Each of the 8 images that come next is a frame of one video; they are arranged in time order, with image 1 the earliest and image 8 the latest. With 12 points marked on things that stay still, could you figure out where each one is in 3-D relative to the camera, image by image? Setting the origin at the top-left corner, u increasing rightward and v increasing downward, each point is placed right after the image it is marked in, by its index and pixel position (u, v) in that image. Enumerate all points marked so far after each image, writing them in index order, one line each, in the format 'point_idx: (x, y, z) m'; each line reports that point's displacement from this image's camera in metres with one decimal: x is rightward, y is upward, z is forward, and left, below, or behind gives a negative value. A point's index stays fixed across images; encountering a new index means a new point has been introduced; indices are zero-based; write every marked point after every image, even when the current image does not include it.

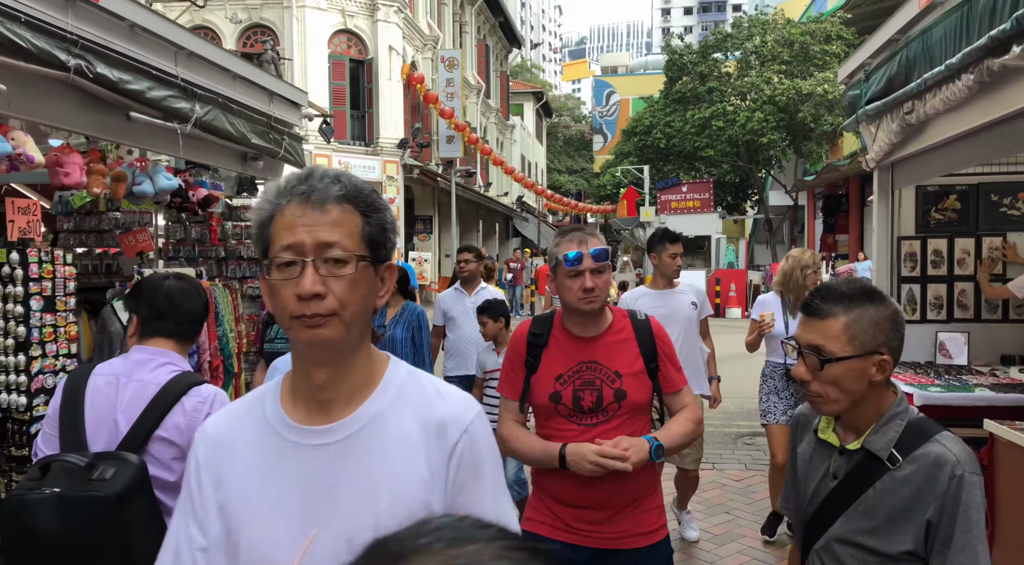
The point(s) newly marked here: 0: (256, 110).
0: (-1.8, +1.2, +6.1) m
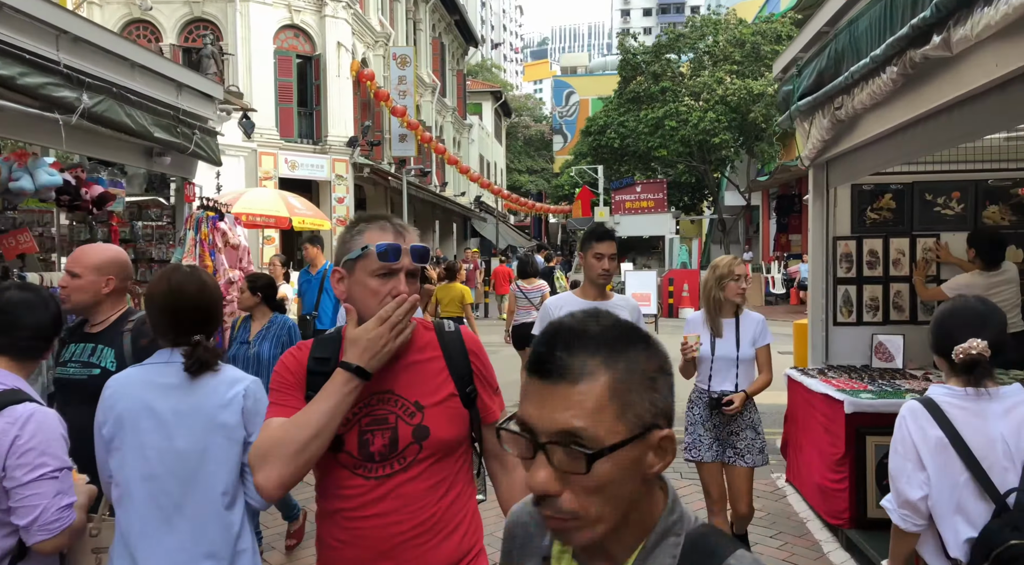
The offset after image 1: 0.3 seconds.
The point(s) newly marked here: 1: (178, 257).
0: (-2.3, +1.2, +5.7) m
1: (-2.4, +0.2, +6.3) m
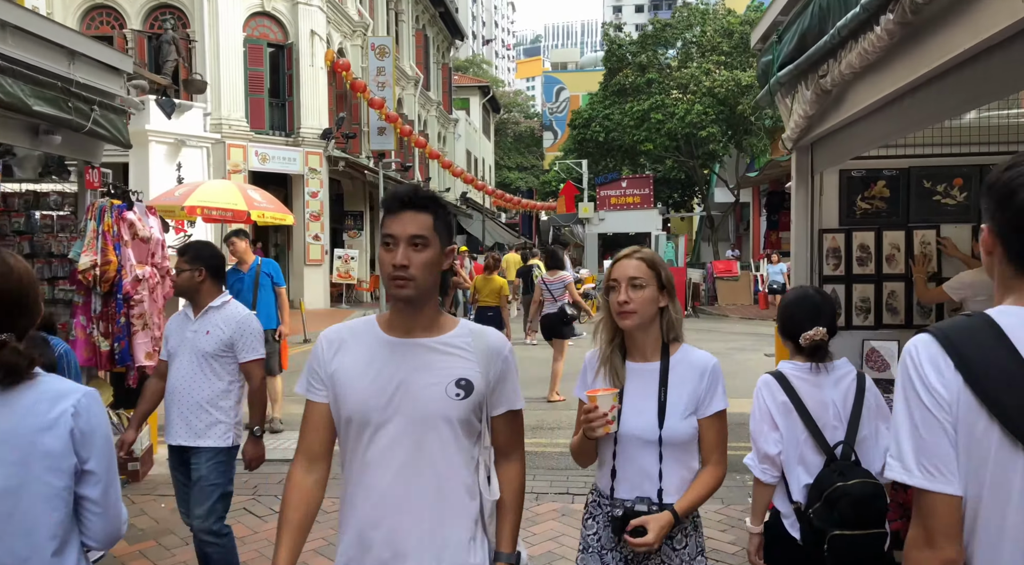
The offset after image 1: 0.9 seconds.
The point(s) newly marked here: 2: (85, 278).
0: (-2.6, +1.2, +4.9) m
1: (-2.7, +0.2, +5.6) m
2: (-2.7, 0.0, +5.5) m
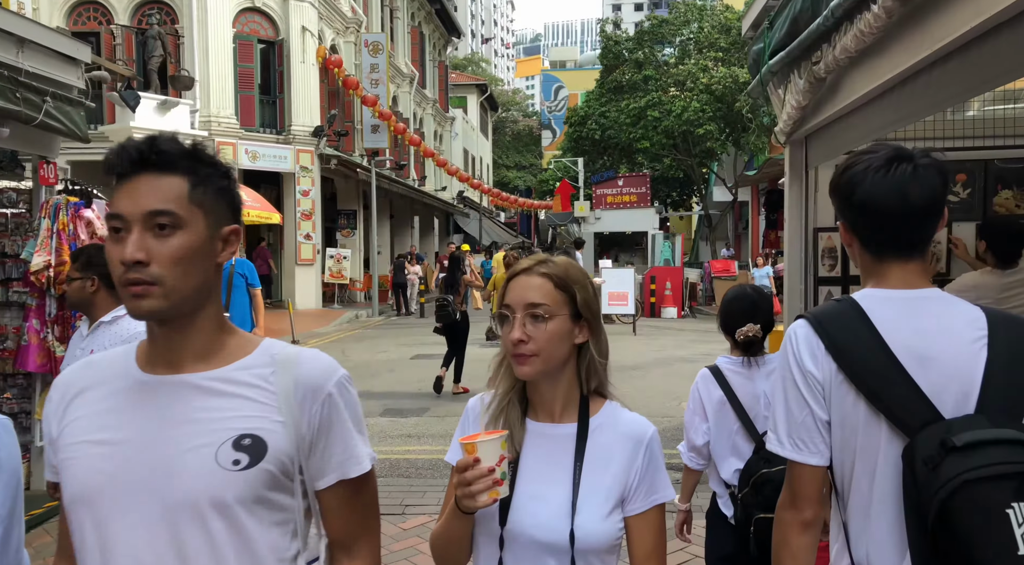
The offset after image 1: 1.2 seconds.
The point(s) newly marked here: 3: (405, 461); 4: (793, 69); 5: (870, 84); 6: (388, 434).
0: (-2.7, +1.2, +4.6) m
1: (-2.9, +0.2, +5.3) m
2: (-2.8, 0.0, +5.3) m
3: (-0.8, -1.3, +6.3) m
4: (+1.4, +1.1, +4.4) m
5: (+1.5, +0.8, +3.8) m
6: (-1.0, -1.2, +7.2) m
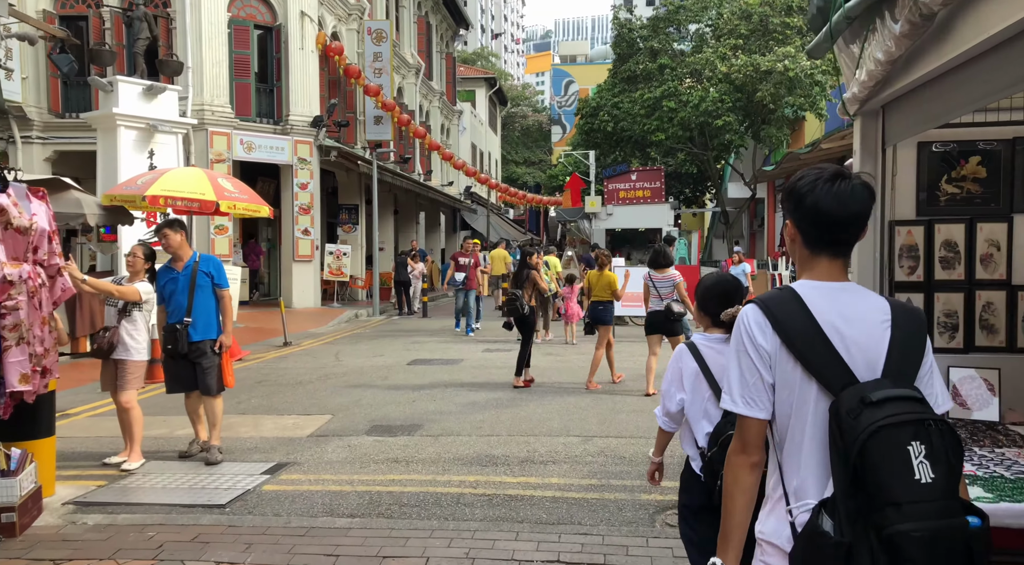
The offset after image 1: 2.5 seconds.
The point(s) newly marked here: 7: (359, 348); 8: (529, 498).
0: (-2.7, +1.2, +3.7) m
1: (-2.8, +0.2, +4.3) m
2: (-2.8, 0.0, +4.3) m
3: (-0.7, -1.3, +5.3) m
4: (+1.4, +1.0, +3.4) m
5: (+1.5, +0.8, +2.8) m
6: (-1.0, -1.2, +6.2) m
7: (-2.3, -1.0, +13.2) m
8: (+0.1, -1.3, +5.2) m
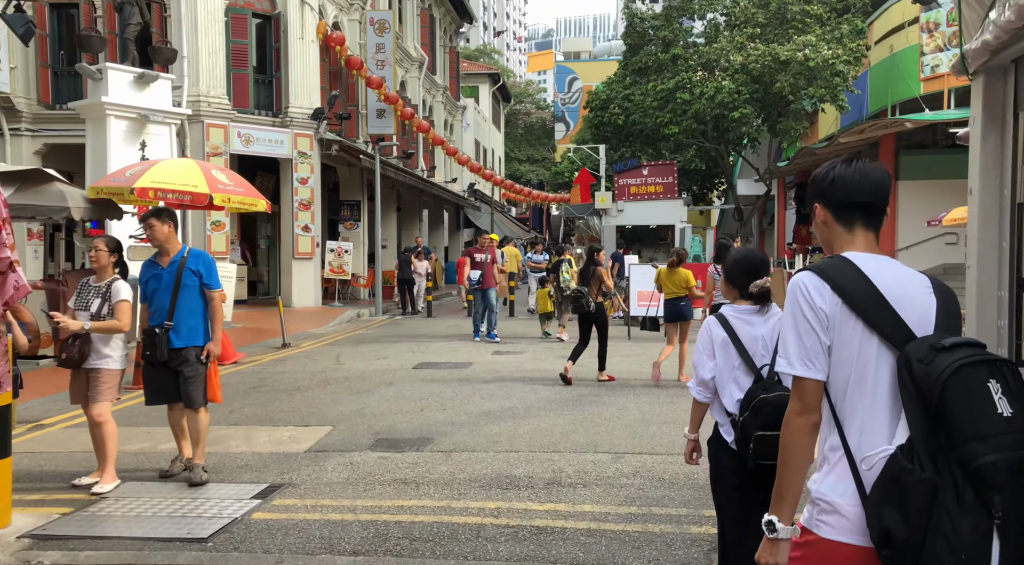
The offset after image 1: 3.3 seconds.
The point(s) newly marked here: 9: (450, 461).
0: (-2.6, +1.2, +3.0) m
1: (-2.7, +0.2, +3.6) m
2: (-2.6, 0.0, +3.6) m
3: (-0.6, -1.3, +4.6) m
4: (+1.6, +1.0, +2.7) m
5: (+1.7, +0.8, +2.1) m
6: (-0.8, -1.2, +5.5) m
7: (-2.1, -0.9, +12.5) m
8: (+0.2, -1.3, +4.5) m
9: (-0.4, -1.2, +5.9) m
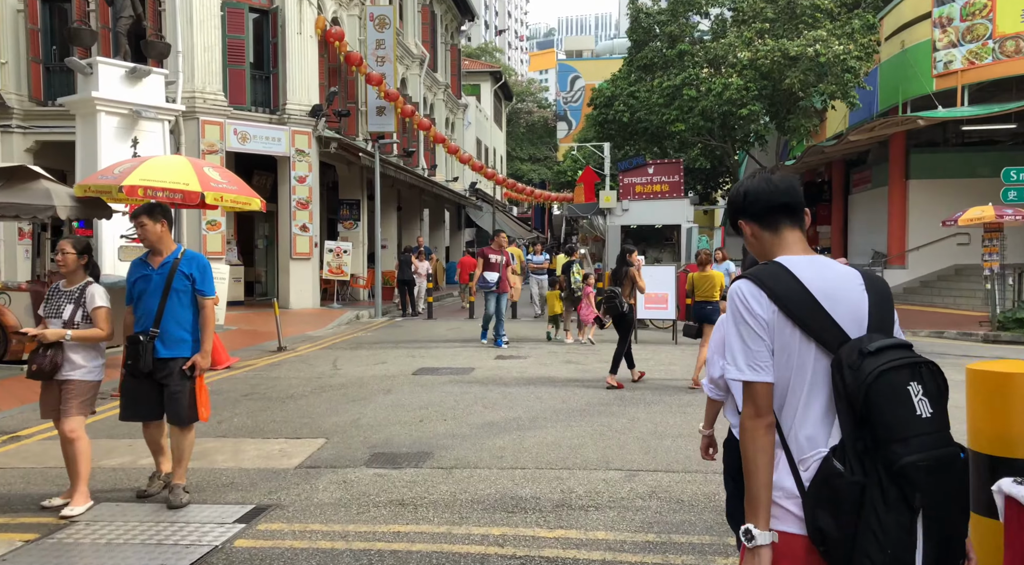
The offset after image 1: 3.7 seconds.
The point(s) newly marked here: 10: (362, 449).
0: (-2.5, +1.2, +2.6) m
1: (-2.7, +0.2, +3.2) m
2: (-2.6, 0.0, +3.2) m
3: (-0.6, -1.3, +4.2) m
4: (+1.6, +1.0, +2.3) m
5: (+1.7, +0.8, +1.7) m
6: (-0.8, -1.2, +5.1) m
7: (-2.1, -1.0, +12.1) m
8: (+0.3, -1.3, +4.1) m
9: (-0.4, -1.2, +5.5) m
10: (-1.1, -1.2, +6.3) m
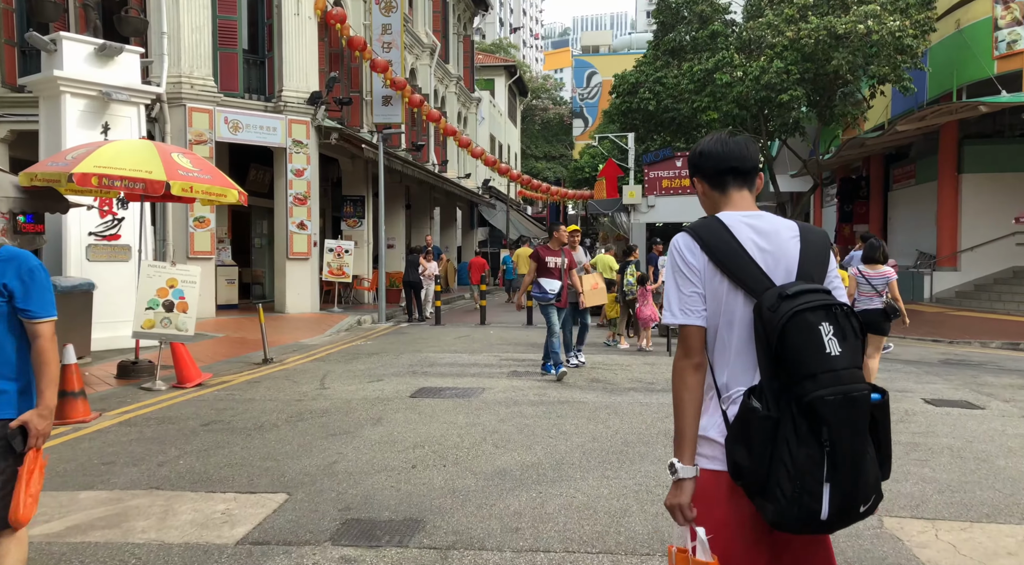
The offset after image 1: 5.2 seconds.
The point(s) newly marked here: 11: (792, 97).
0: (-2.5, +1.1, +1.0) m
1: (-2.6, +0.1, +1.7) m
2: (-2.6, 0.0, +1.6) m
3: (-0.5, -1.3, +2.6) m
4: (+1.6, +1.0, +0.7) m
5: (+1.7, +0.7, +0.1) m
6: (-0.7, -1.3, +3.5) m
7: (-1.9, -1.0, +10.5) m
8: (+0.3, -1.3, +2.5) m
9: (-0.3, -1.3, +3.9) m
10: (-1.0, -1.2, +4.7) m
11: (+5.2, +3.4, +16.6) m
